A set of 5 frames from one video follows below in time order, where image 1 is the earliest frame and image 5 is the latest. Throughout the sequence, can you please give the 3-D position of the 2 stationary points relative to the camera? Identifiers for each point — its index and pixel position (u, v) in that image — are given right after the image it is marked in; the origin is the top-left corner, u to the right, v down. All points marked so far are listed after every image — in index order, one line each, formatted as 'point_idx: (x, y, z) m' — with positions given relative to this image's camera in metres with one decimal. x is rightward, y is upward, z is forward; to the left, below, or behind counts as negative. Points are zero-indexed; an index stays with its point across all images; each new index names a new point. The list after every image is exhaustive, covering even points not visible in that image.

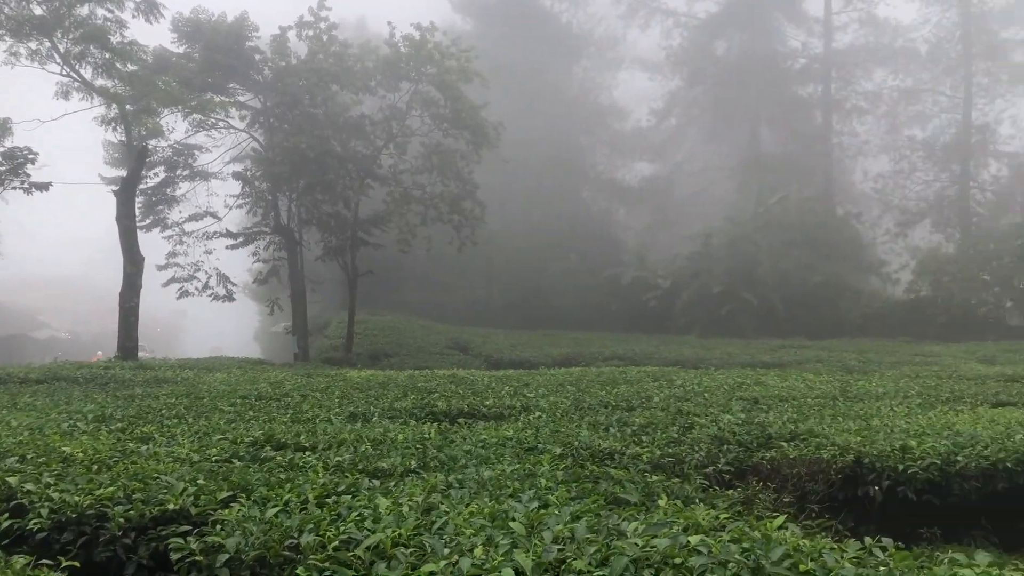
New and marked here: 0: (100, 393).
0: (-3.1, -0.8, +7.1) m
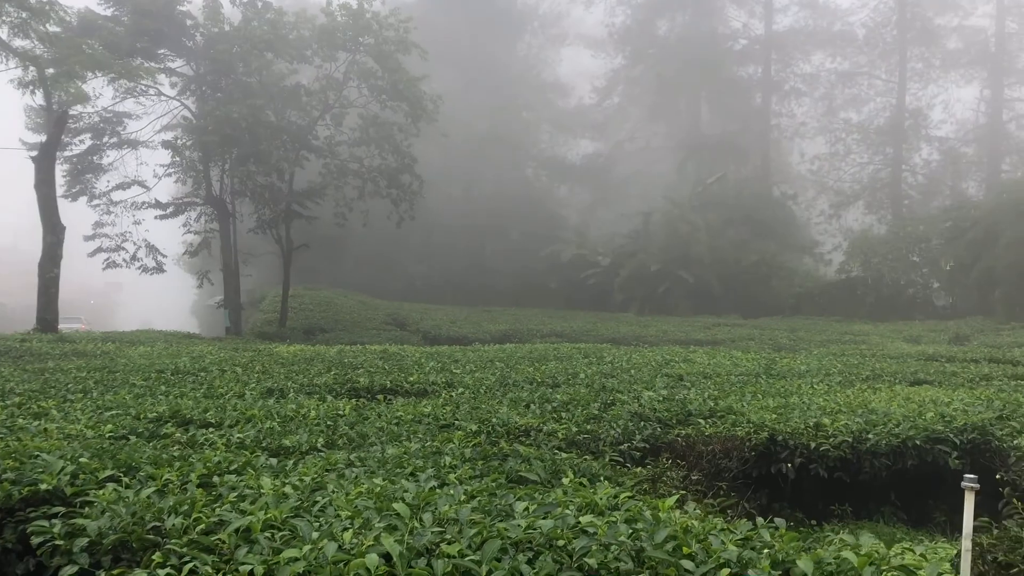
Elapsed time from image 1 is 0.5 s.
0: (-3.7, -0.6, +6.9) m
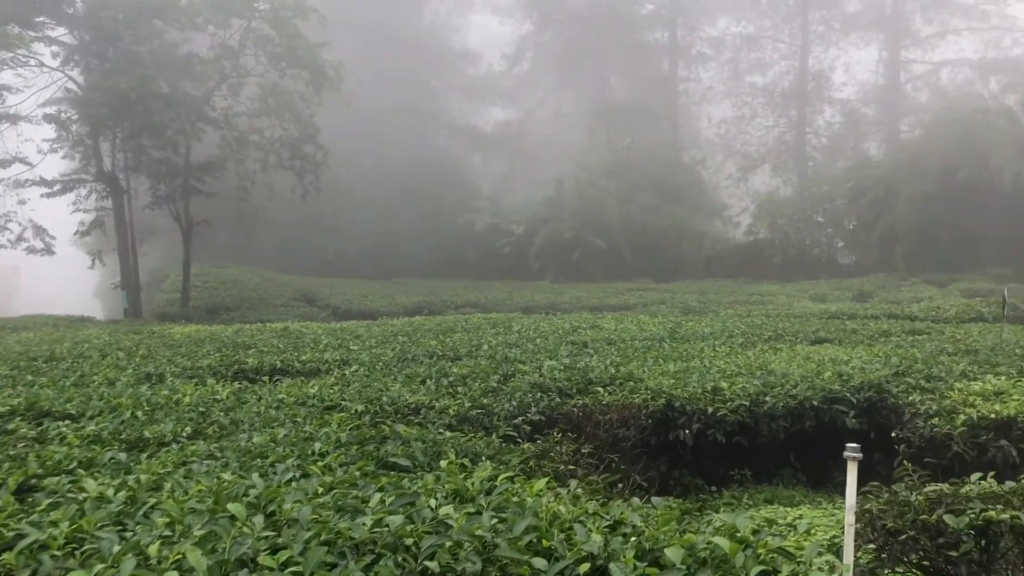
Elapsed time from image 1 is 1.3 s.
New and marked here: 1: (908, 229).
0: (-4.4, -0.5, +6.3) m
1: (+5.6, +0.8, +13.3) m
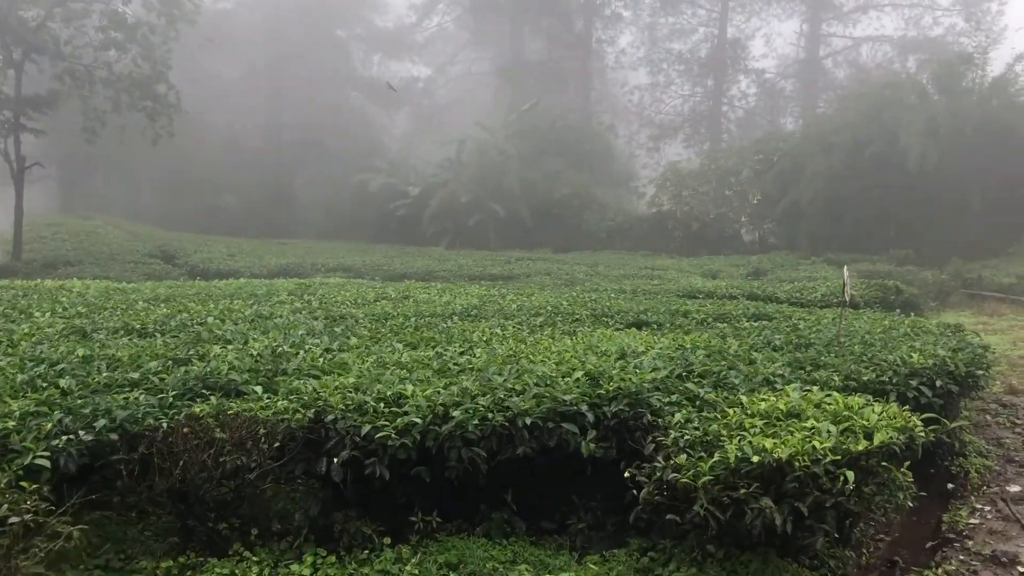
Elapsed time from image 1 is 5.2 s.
0: (-5.8, -0.1, +4.7) m
1: (+3.8, +1.0, +12.3) m
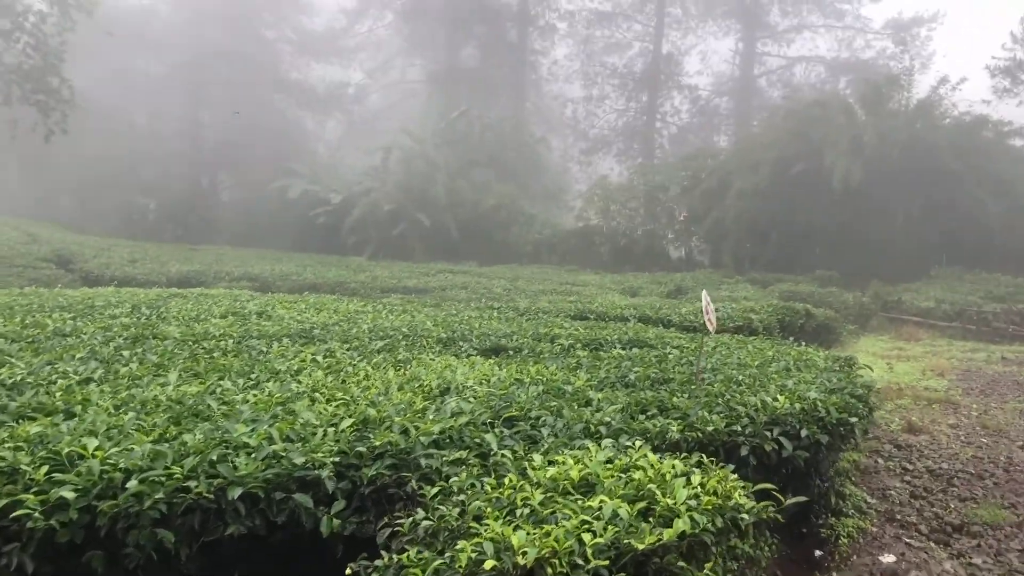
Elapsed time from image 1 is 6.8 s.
0: (-6.5, -0.1, +3.7) m
1: (+2.6, +0.8, +11.9) m
